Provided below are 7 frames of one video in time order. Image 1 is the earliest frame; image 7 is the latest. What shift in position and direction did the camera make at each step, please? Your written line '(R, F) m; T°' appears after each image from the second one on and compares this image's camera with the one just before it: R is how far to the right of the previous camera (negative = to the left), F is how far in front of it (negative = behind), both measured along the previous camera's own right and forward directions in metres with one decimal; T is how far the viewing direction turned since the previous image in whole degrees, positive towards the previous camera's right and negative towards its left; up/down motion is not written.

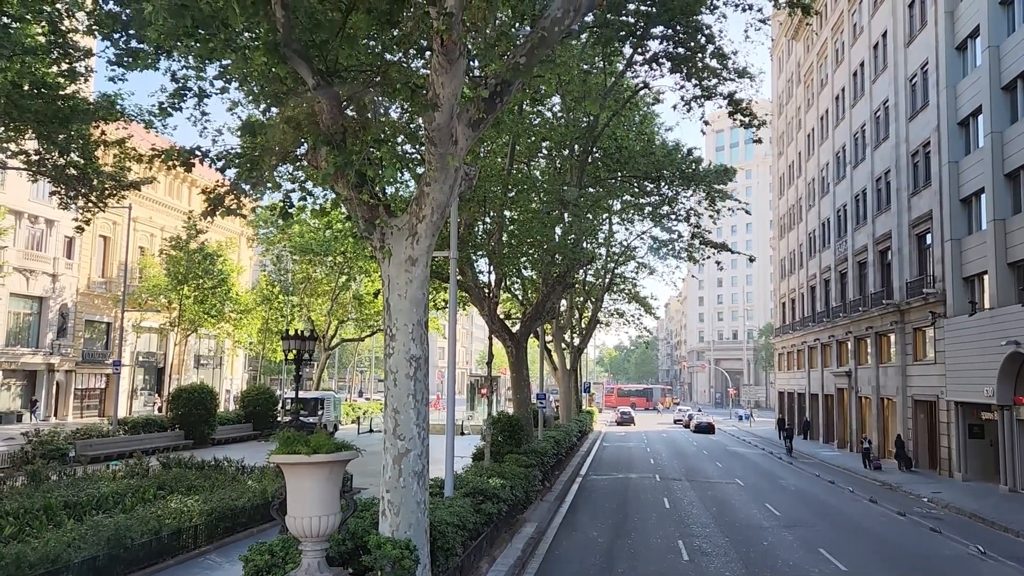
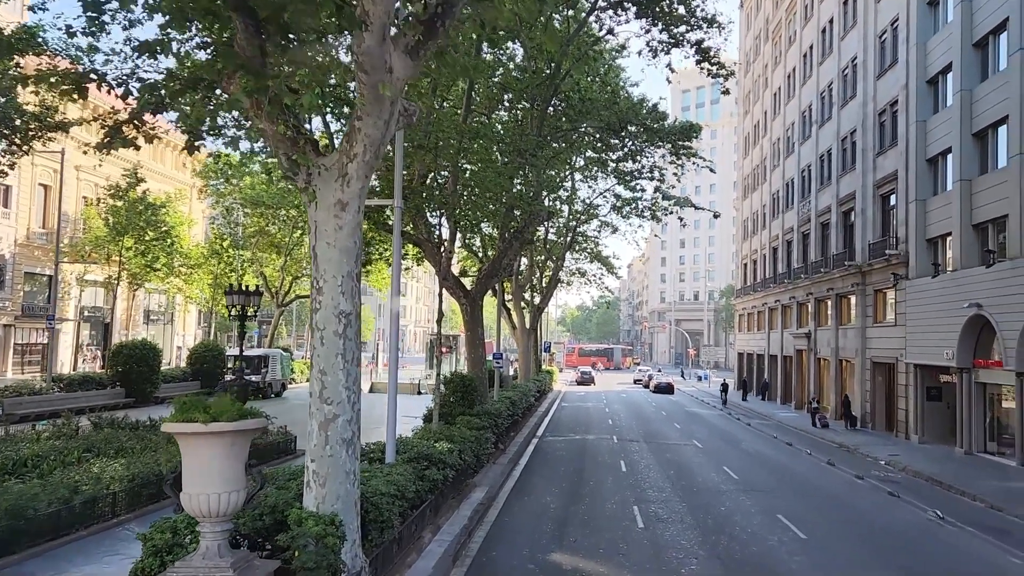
(+0.2, +0.8) m; +2°
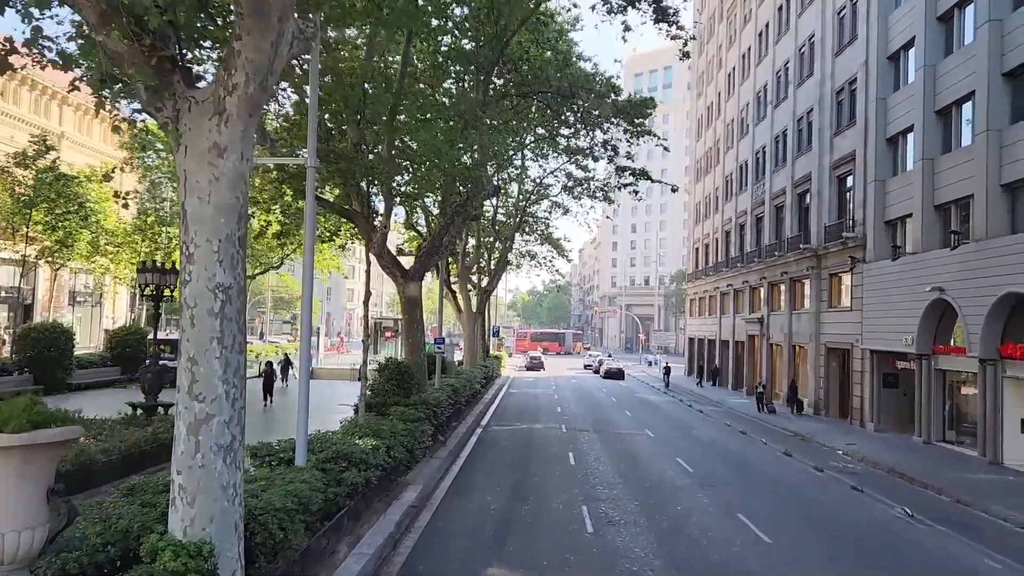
(+0.2, +1.4) m; +3°
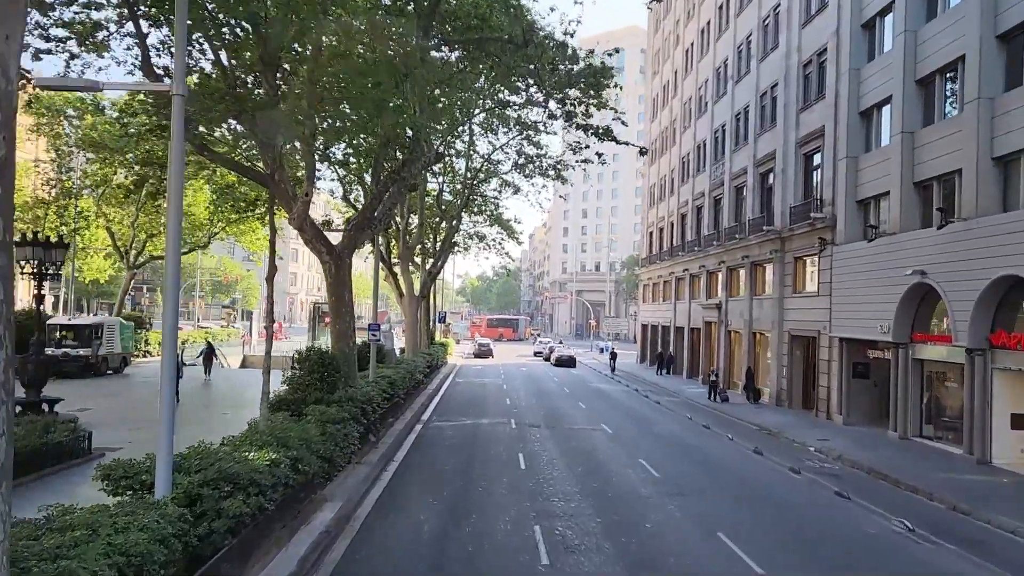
(+0.1, +2.2) m; +3°
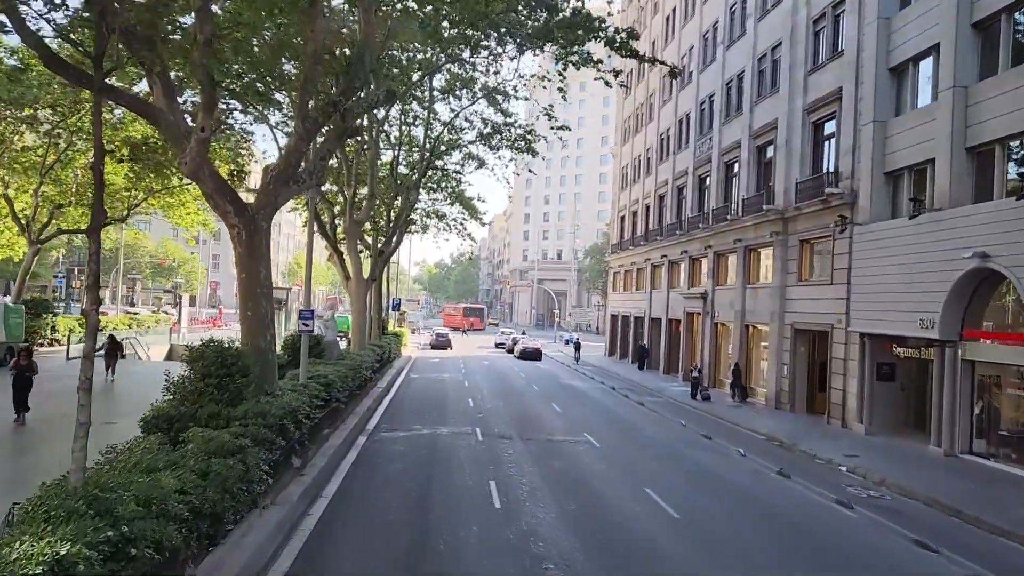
(-0.2, +3.8) m; +3°
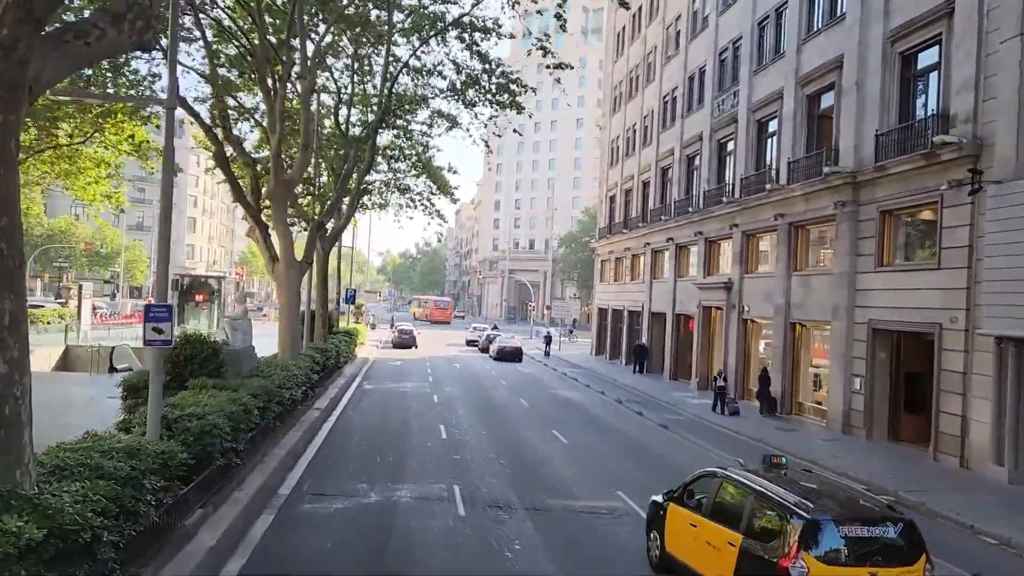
(-0.4, +6.3) m; +2°
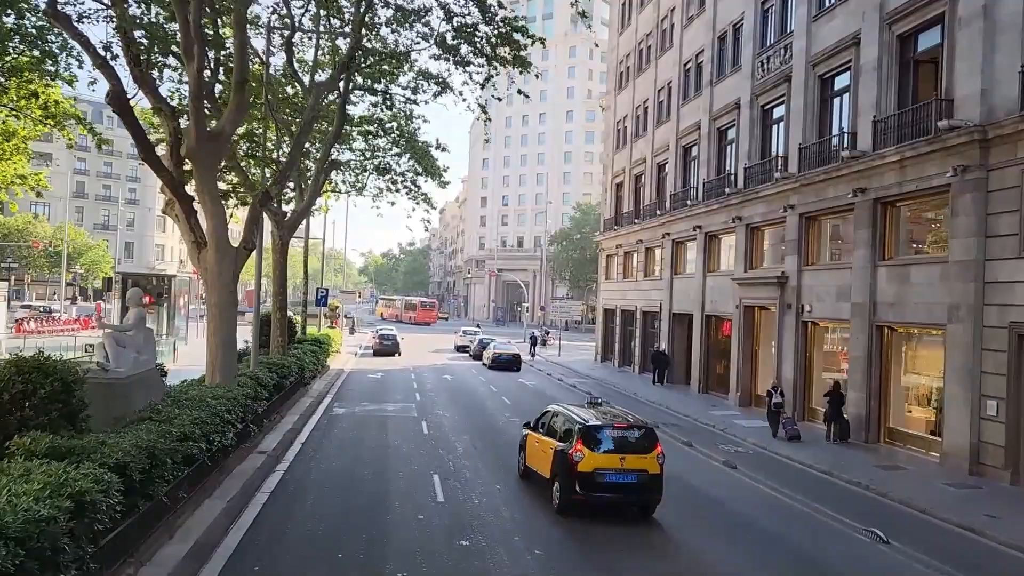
(-0.6, +4.9) m; +1°
